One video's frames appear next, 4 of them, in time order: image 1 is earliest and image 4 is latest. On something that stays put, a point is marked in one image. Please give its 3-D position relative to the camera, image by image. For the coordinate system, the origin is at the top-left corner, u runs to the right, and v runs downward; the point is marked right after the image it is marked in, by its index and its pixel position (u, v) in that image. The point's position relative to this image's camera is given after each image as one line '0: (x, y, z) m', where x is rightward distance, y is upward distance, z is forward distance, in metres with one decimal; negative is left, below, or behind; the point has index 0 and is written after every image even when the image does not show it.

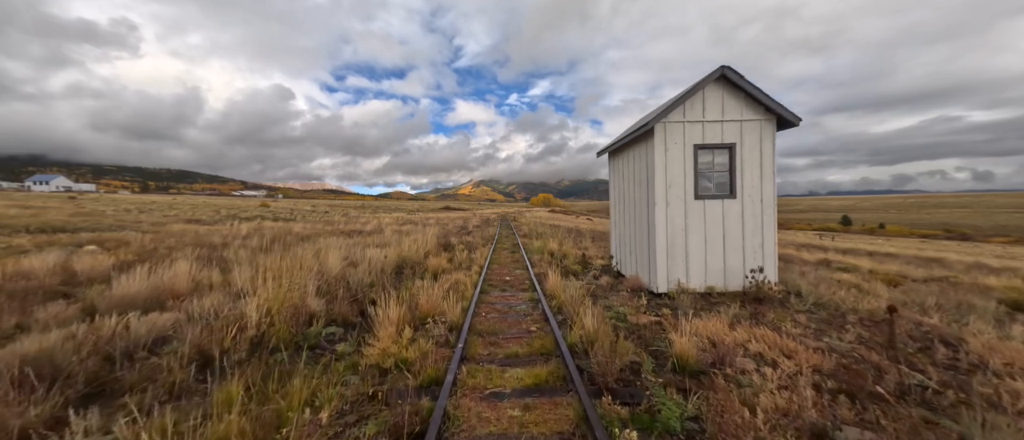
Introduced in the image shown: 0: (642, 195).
0: (+2.8, +0.5, +7.0) m
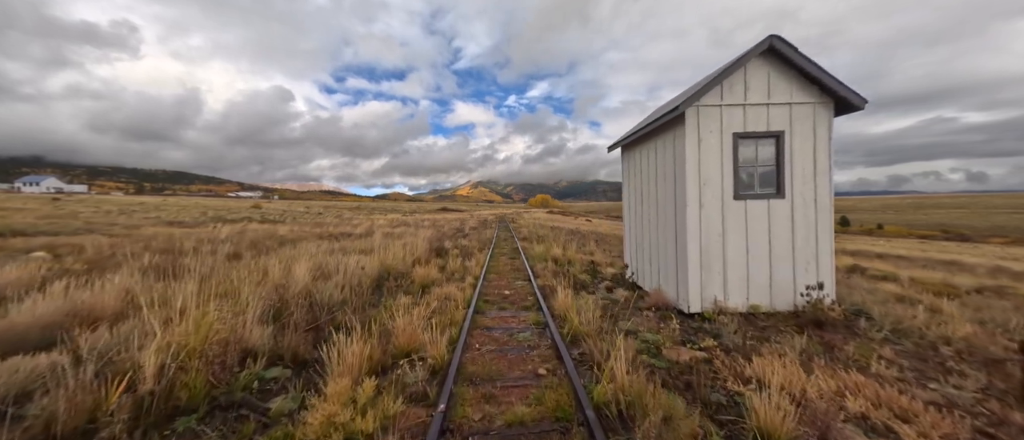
0: (+2.8, +0.5, +5.9) m
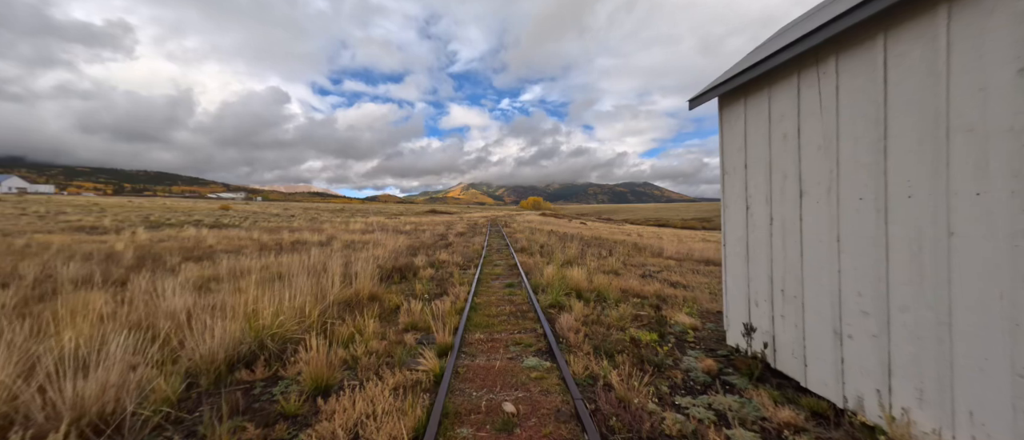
0: (+2.9, +0.3, +2.1) m
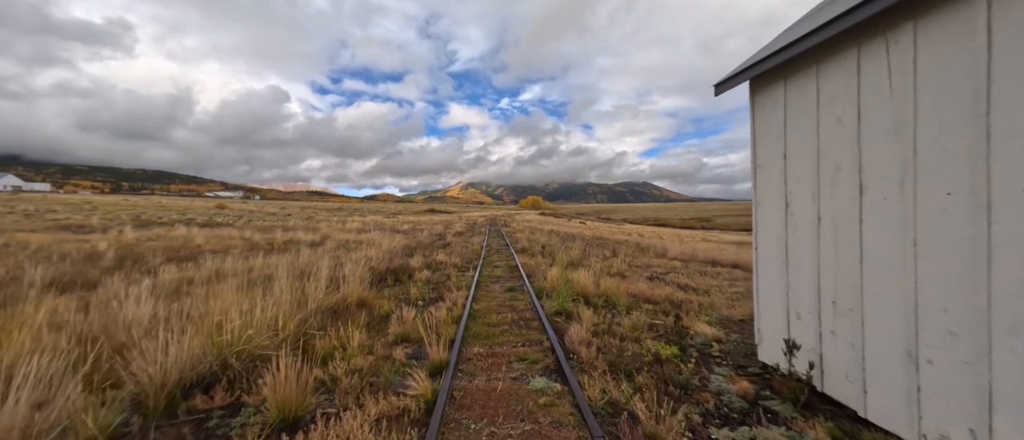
0: (+3.0, +0.3, +1.6) m
